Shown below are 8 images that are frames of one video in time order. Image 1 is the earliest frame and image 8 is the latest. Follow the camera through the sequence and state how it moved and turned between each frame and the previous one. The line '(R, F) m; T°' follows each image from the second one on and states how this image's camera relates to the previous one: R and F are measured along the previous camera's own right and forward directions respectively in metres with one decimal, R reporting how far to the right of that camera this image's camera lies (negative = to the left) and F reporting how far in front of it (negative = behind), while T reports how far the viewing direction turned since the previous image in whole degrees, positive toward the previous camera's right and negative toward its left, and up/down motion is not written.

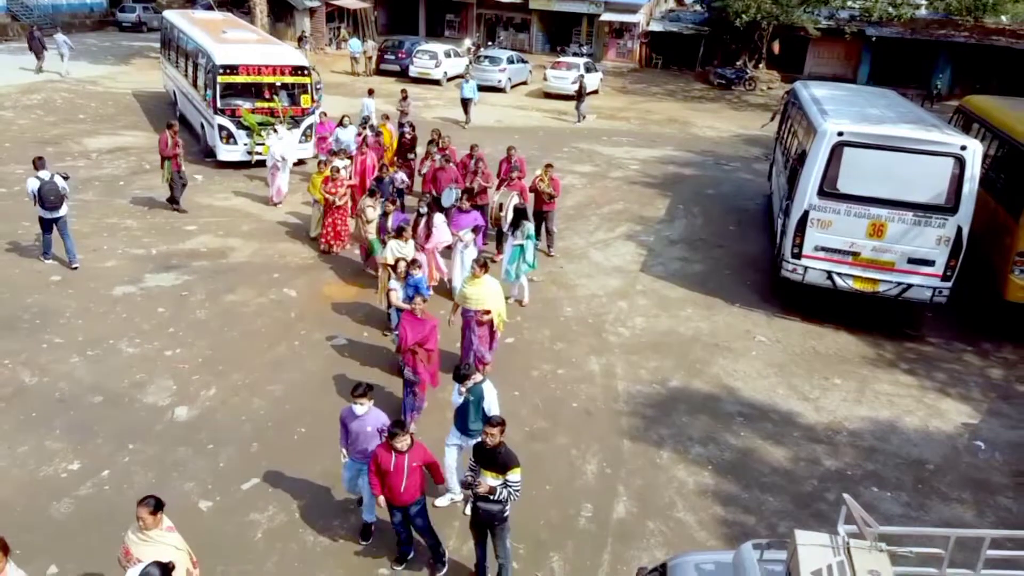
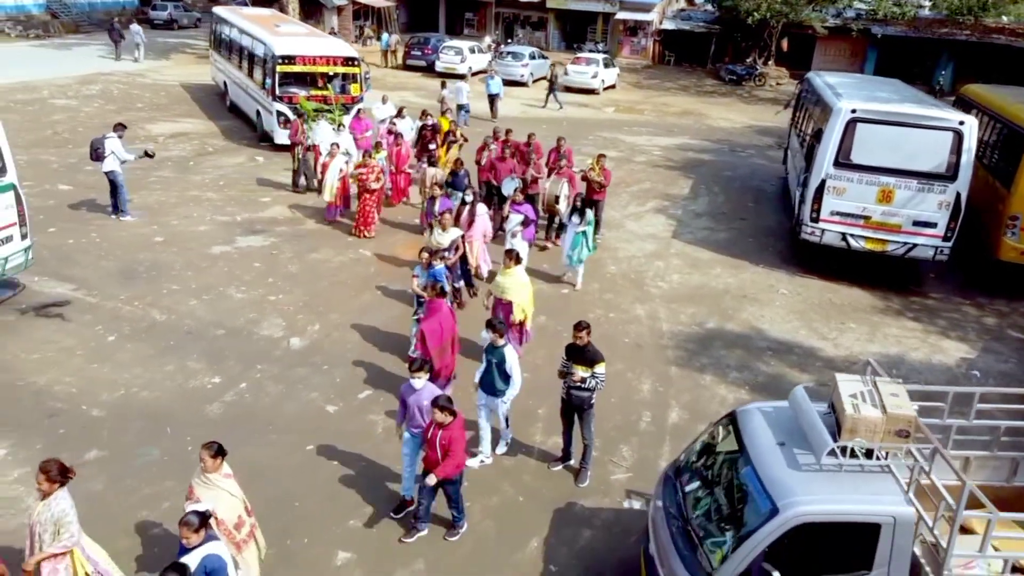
(-0.7, -1.4) m; 0°
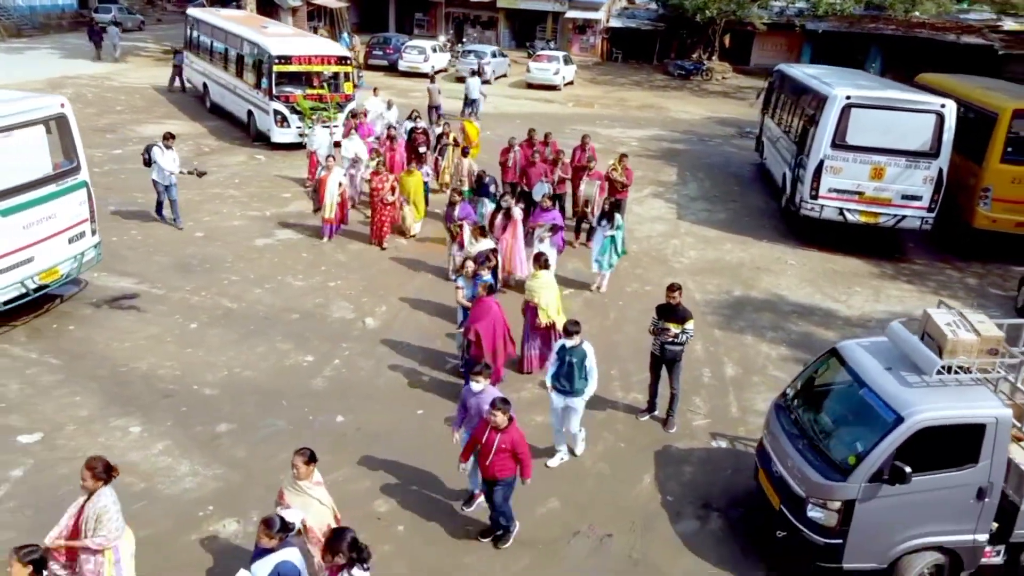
(-1.6, -0.7) m; +5°
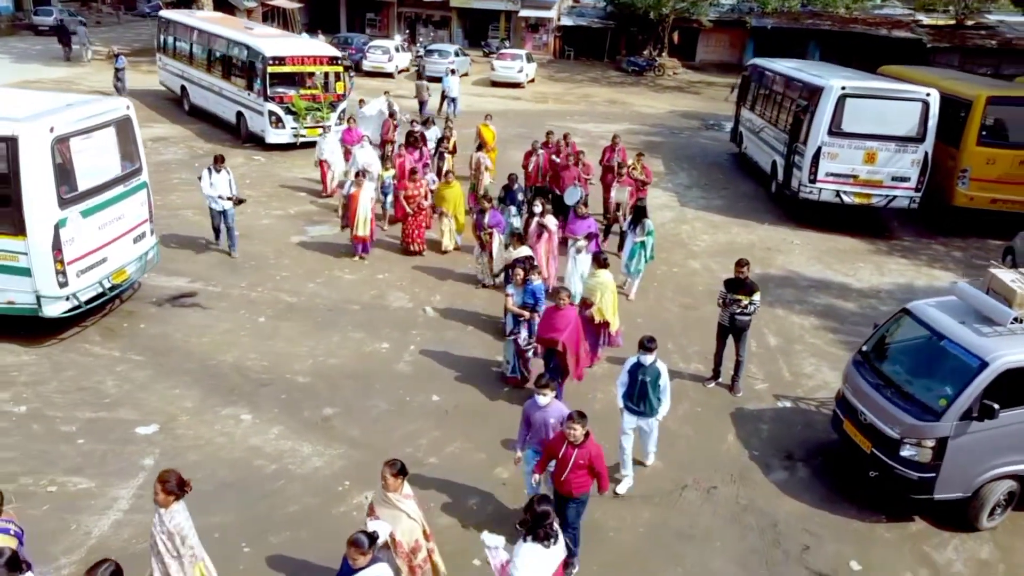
(-1.6, -0.5) m; +5°
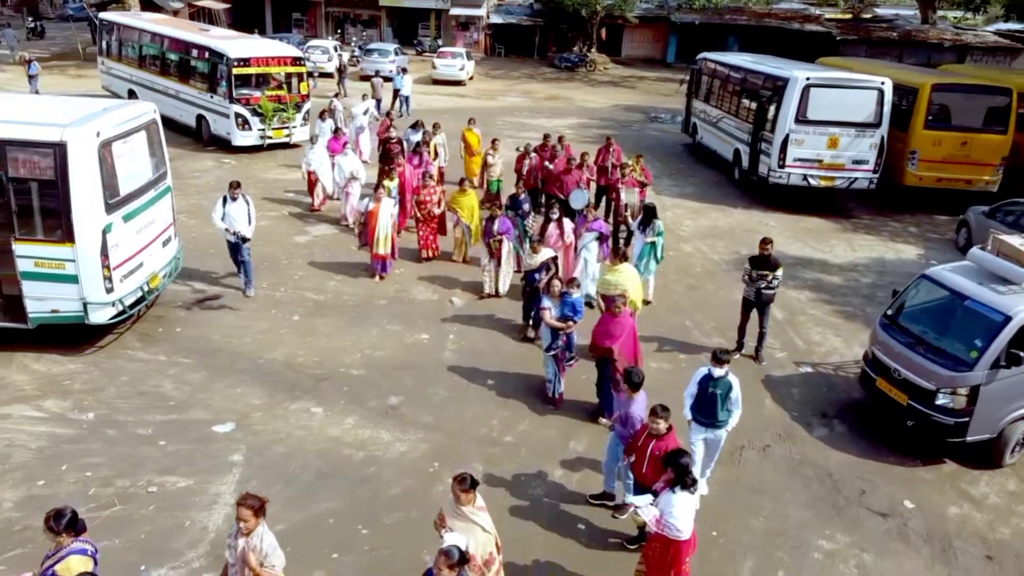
(-1.4, -0.3) m; +6°
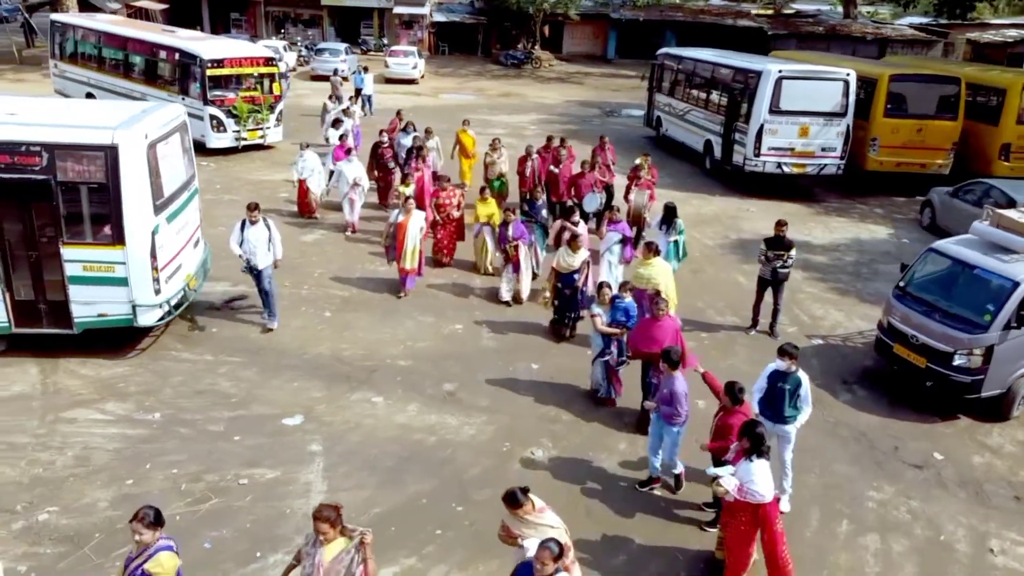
(-1.2, -0.3) m; +5°
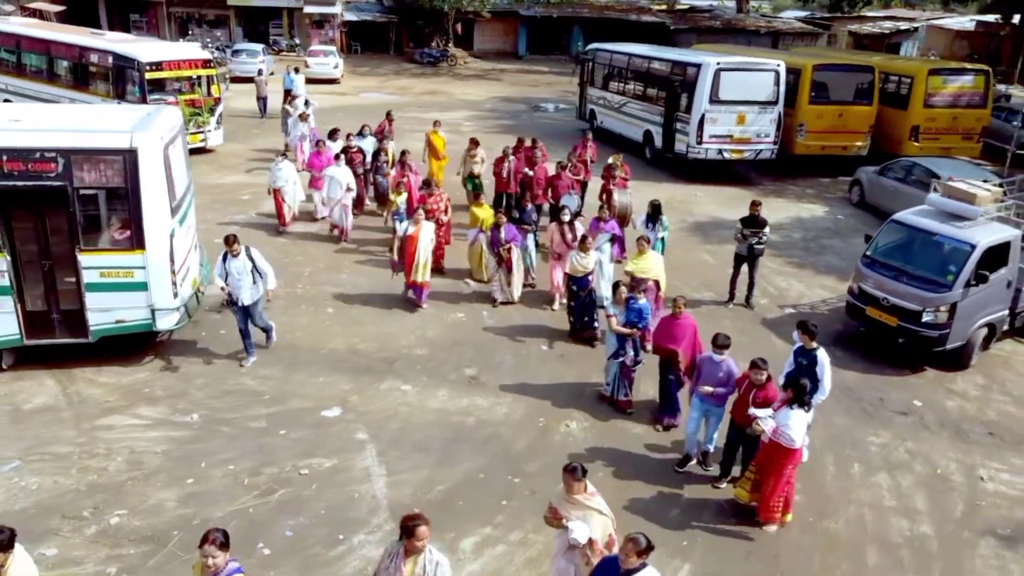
(-1.2, -0.3) m; +7°
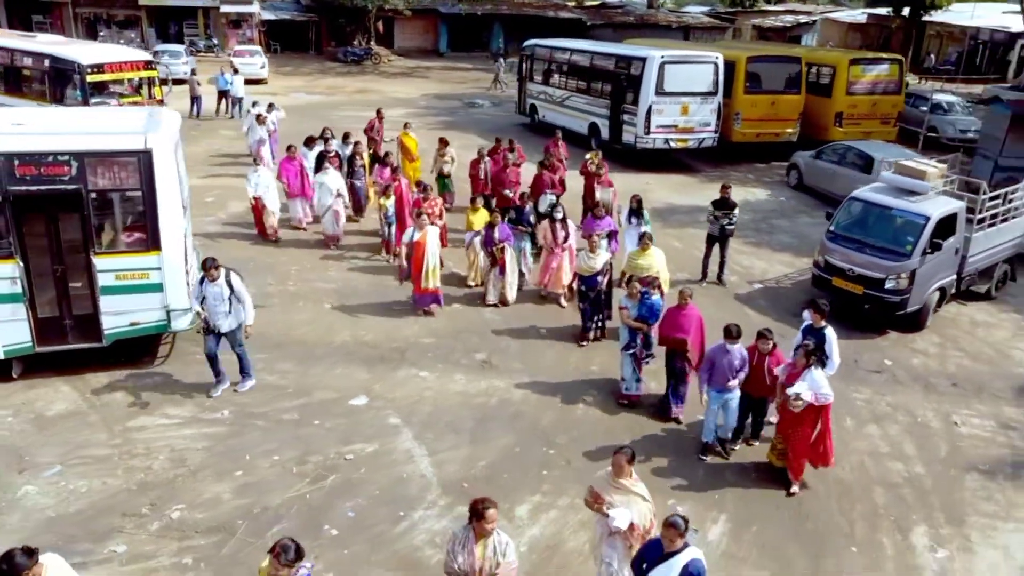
(-1.1, -0.3) m; +6°
